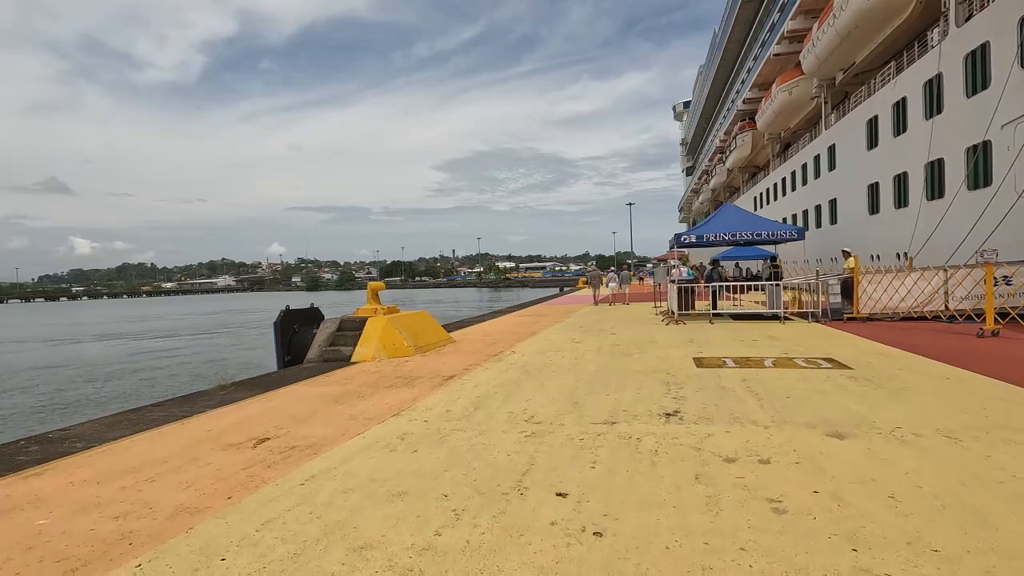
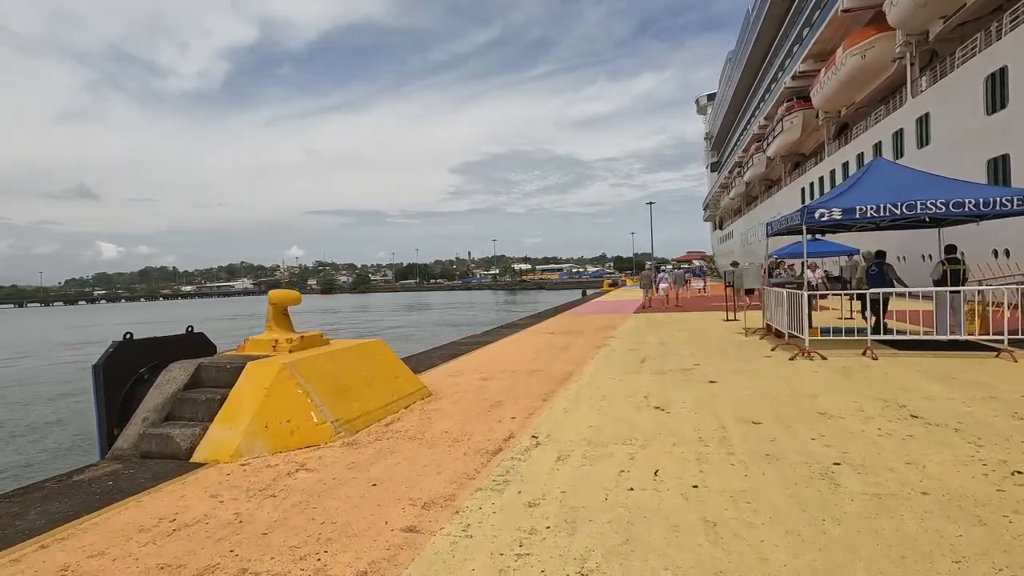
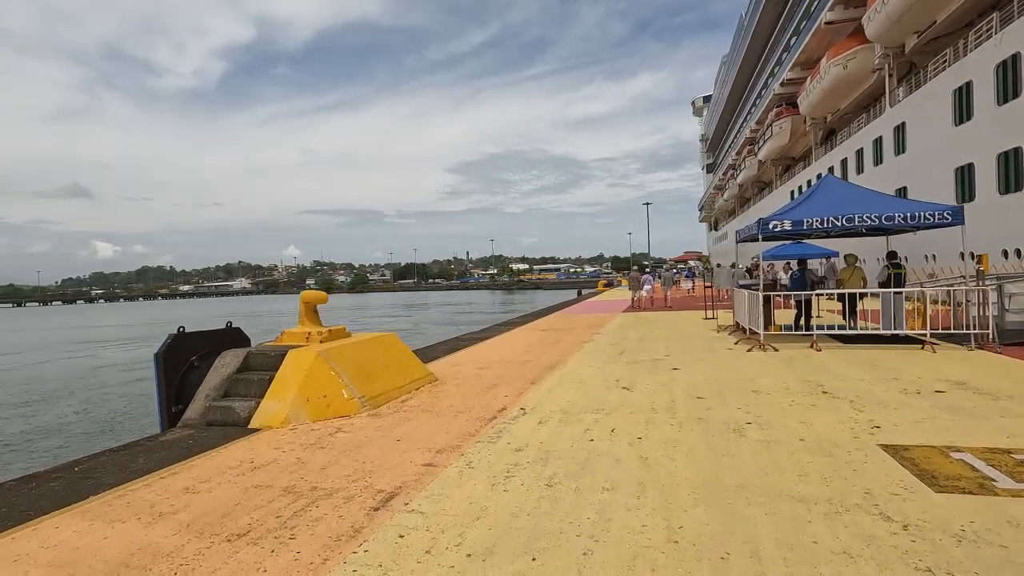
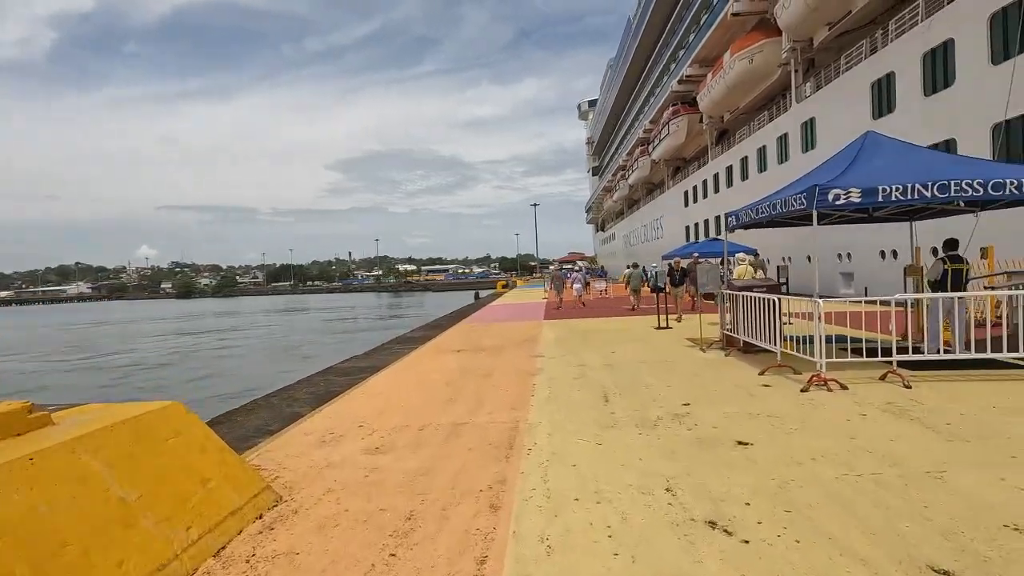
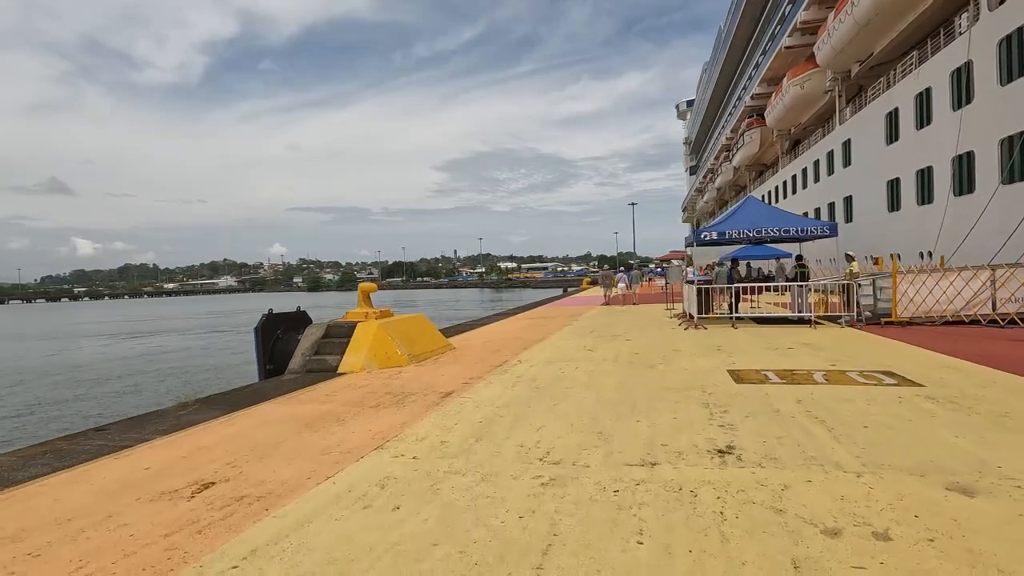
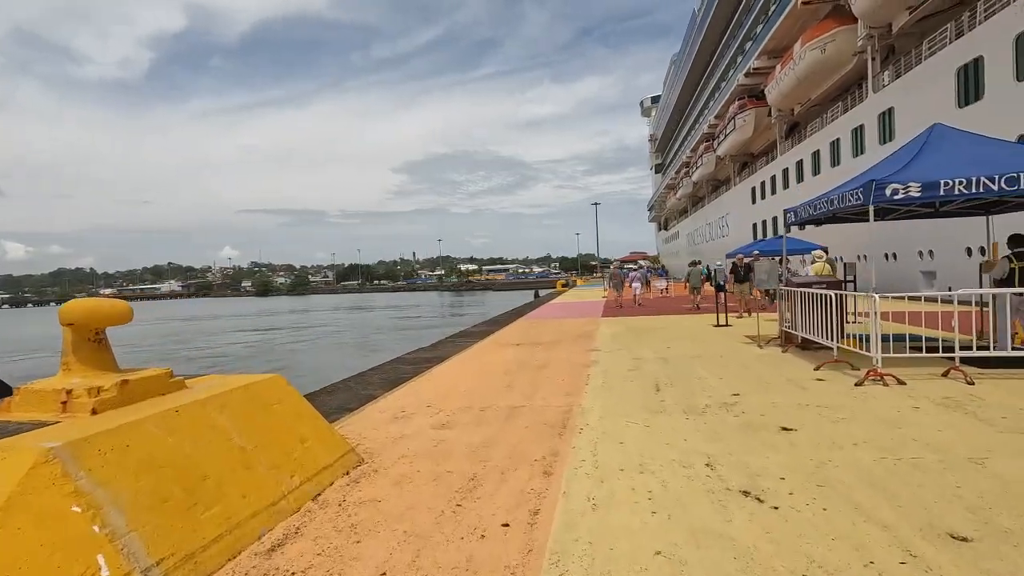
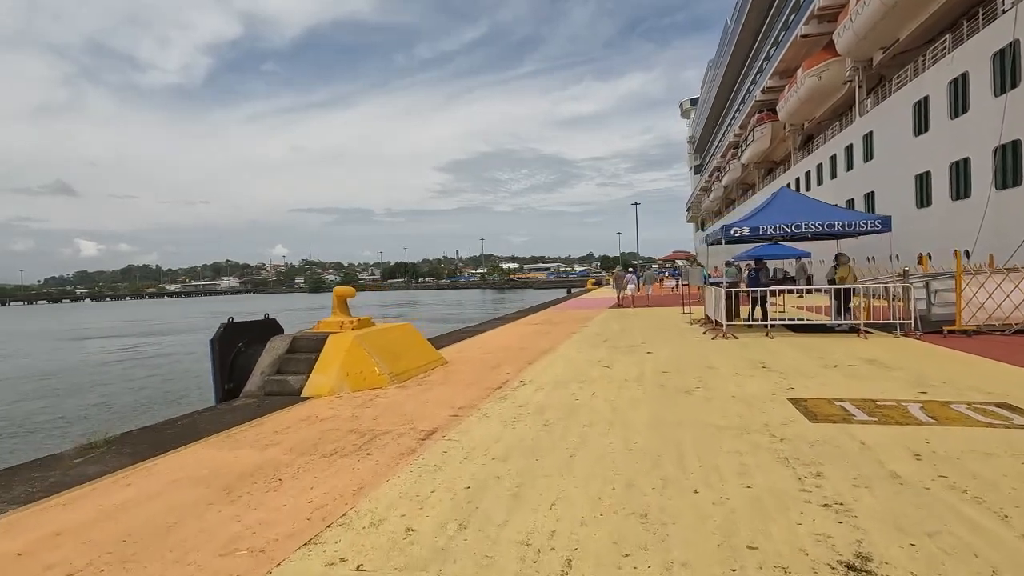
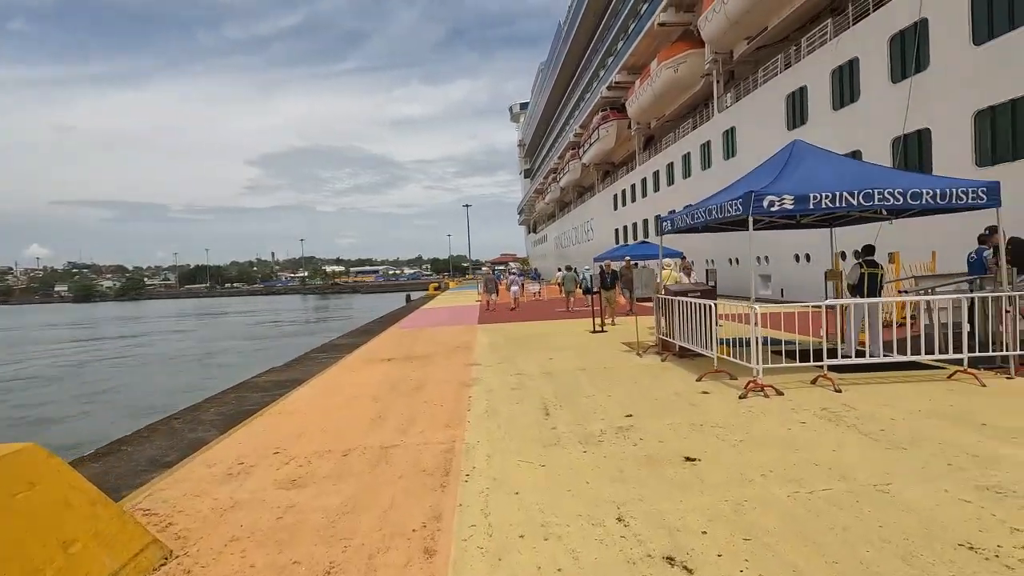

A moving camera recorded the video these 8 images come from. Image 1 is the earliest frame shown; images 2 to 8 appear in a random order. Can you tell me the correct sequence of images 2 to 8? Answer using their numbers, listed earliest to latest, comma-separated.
5, 7, 3, 2, 6, 4, 8
